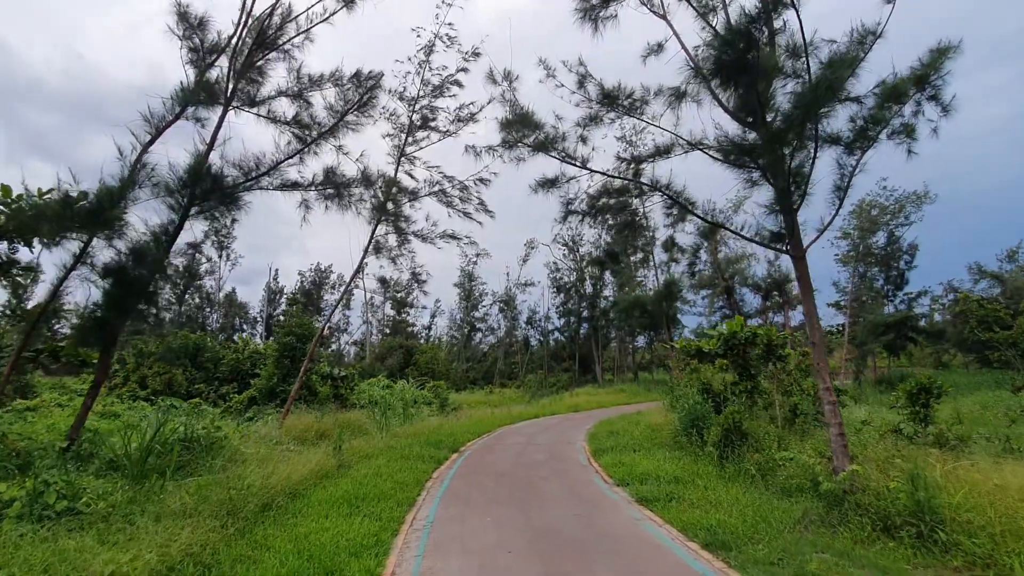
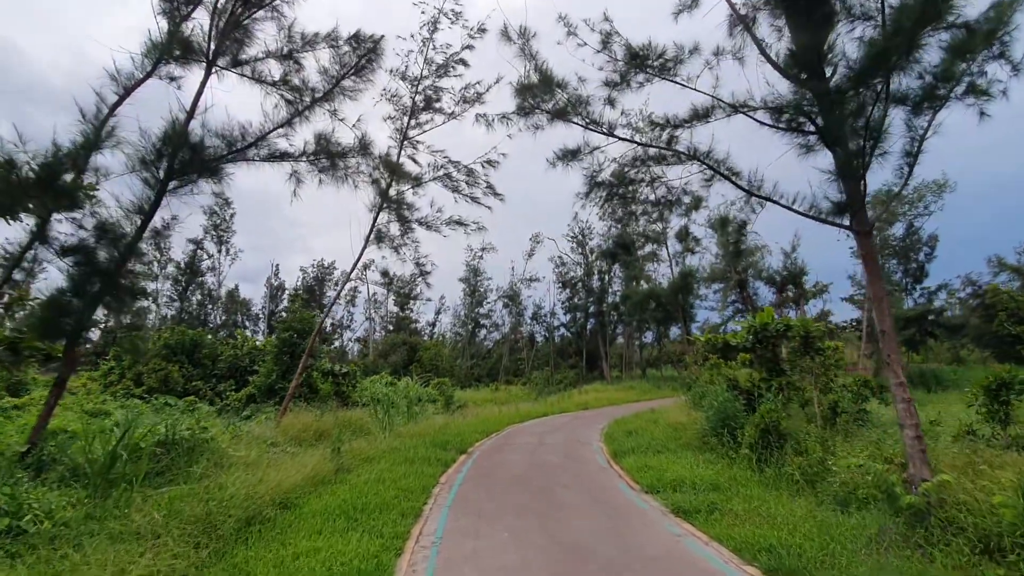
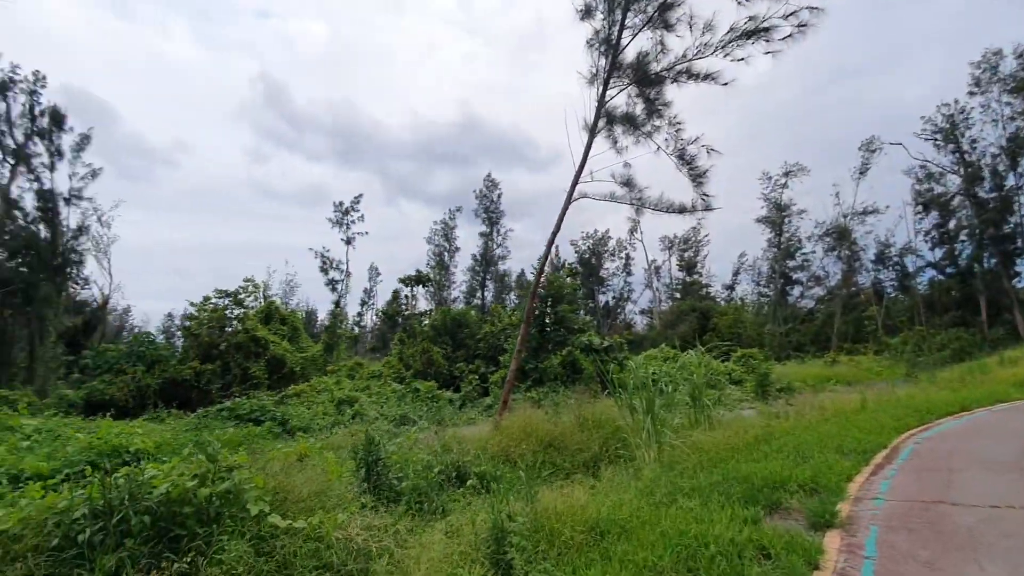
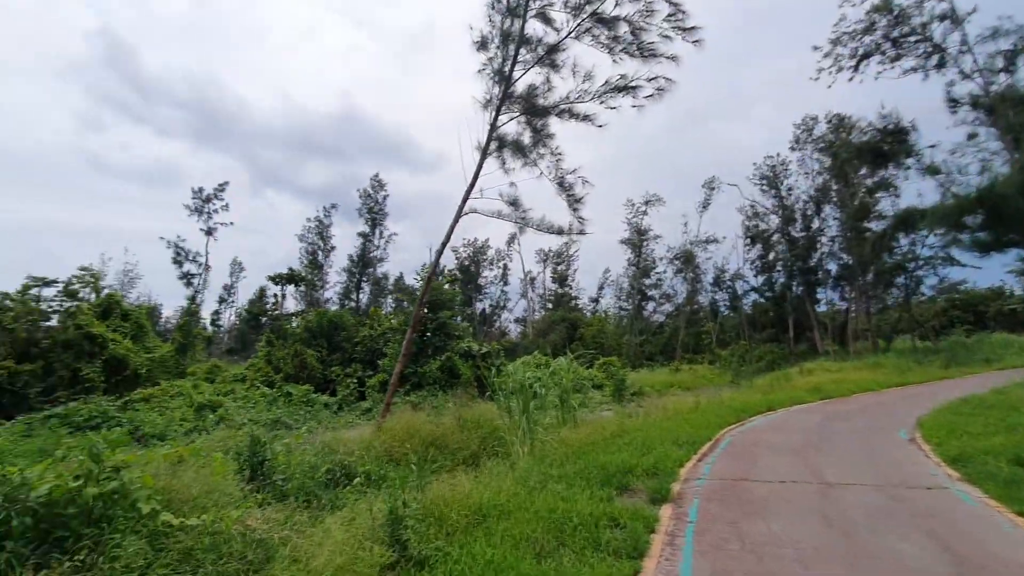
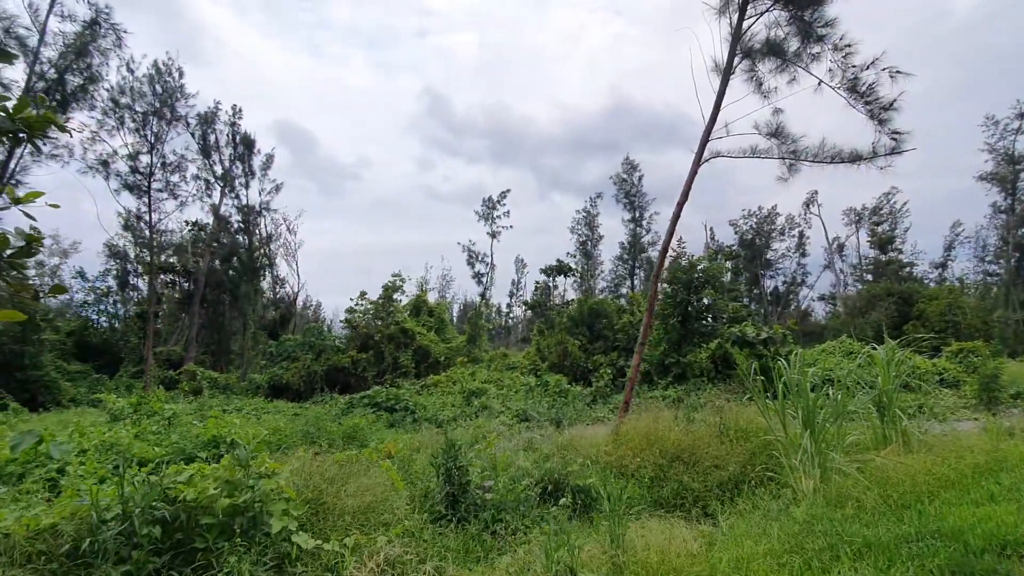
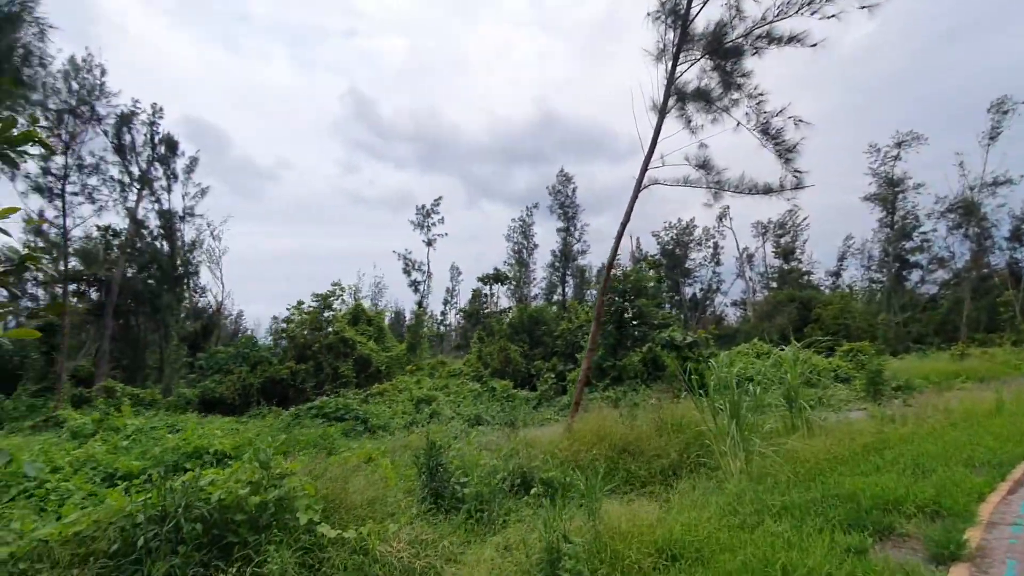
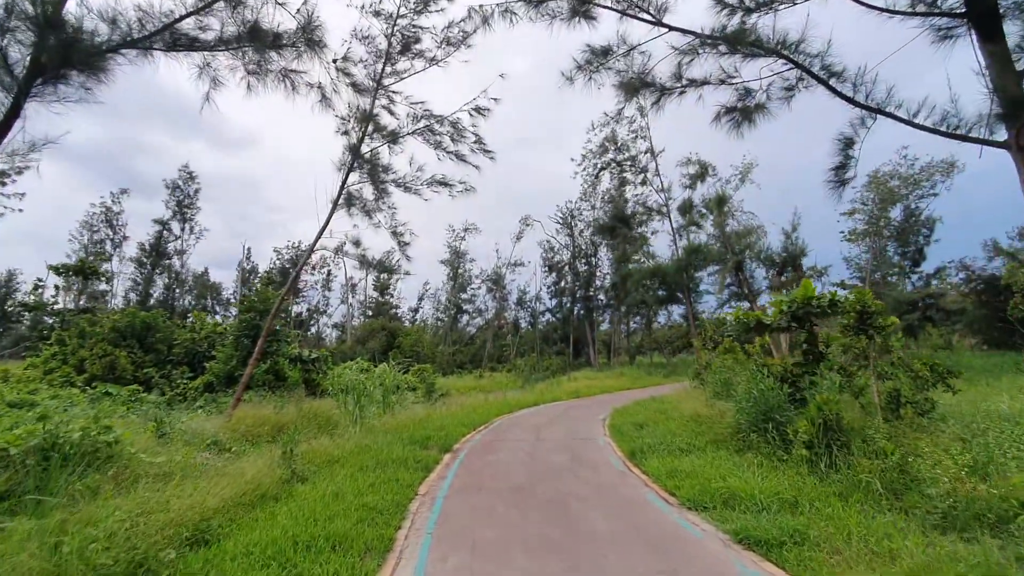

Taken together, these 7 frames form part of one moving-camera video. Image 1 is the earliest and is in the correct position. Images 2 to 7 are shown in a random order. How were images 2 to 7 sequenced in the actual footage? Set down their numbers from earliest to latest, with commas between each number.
2, 7, 4, 3, 6, 5
